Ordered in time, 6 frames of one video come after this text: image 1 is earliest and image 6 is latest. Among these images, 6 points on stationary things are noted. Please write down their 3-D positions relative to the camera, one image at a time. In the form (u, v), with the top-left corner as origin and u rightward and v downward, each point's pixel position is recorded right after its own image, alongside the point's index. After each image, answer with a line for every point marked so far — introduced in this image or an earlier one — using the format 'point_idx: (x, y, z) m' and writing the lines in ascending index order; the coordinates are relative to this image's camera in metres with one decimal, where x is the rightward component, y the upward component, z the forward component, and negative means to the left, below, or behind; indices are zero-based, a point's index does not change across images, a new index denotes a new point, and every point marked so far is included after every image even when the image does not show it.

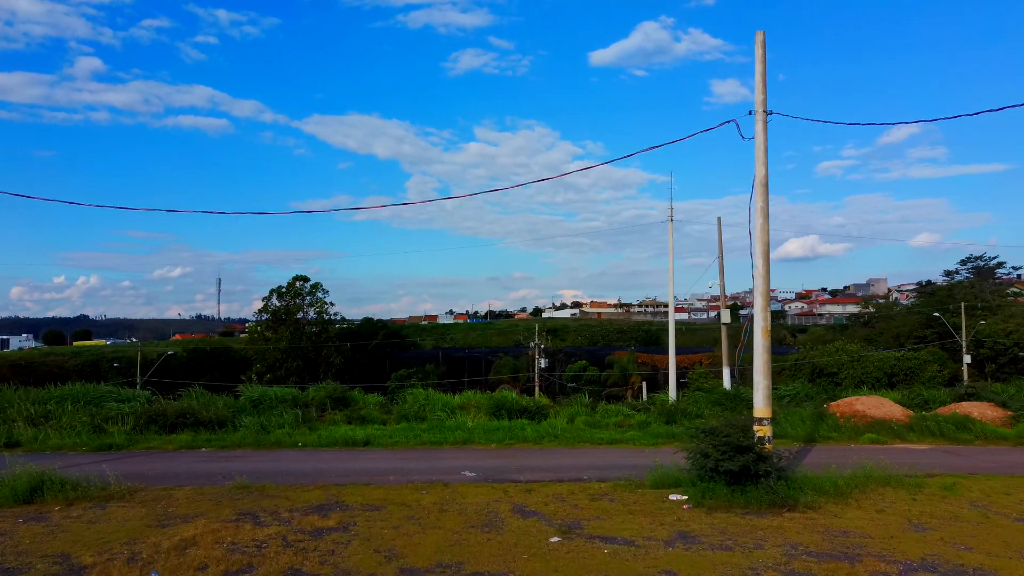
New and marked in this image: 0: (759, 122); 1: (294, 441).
0: (+2.7, +1.8, +7.6) m
1: (-3.4, -2.4, +10.9) m
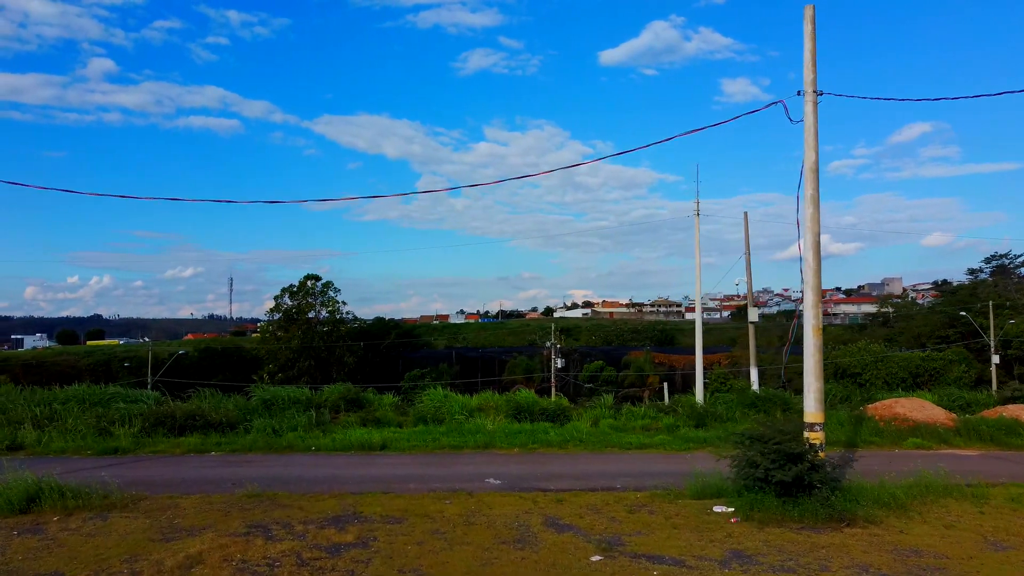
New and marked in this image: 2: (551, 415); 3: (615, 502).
0: (+3.0, +1.9, +7.0) m
1: (-3.1, -2.3, +10.4) m
2: (+0.7, -2.3, +12.9) m
3: (+1.0, -2.1, +6.9) m
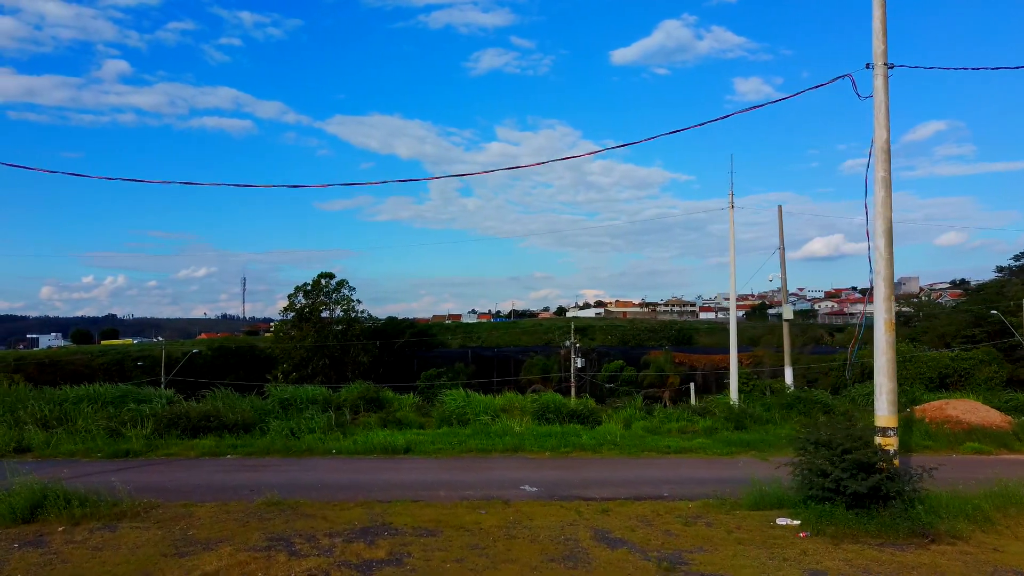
0: (+3.4, +1.9, +6.4) m
1: (-2.6, -2.2, +9.9) m
2: (+1.2, -2.3, +12.3) m
3: (+1.4, -2.0, +6.3) m
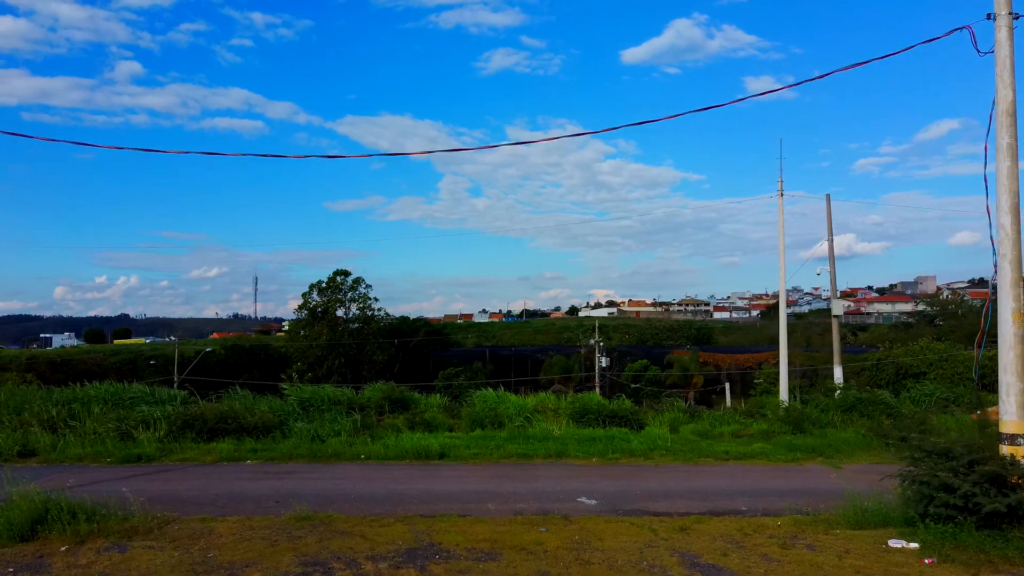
0: (+3.9, +2.1, +5.5) m
1: (-2.1, -2.1, +9.1) m
2: (+1.8, -2.1, +11.5) m
3: (+1.9, -1.9, +5.5) m
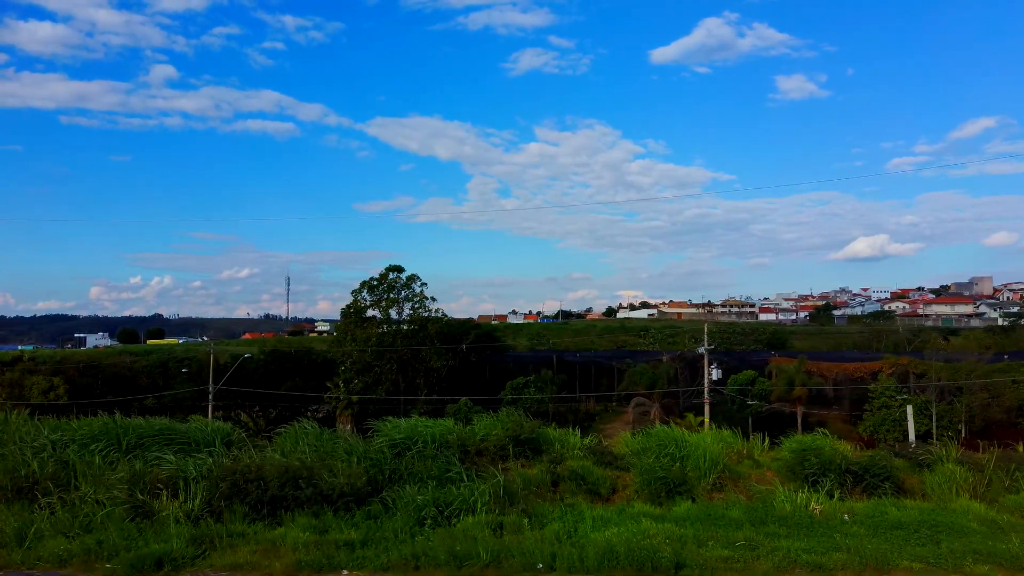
0: (+5.9, +2.2, +1.5) m
1: (+0.1, -2.0, +5.3) m
2: (+4.0, -2.1, +7.6) m
3: (+3.9, -1.8, +1.6) m
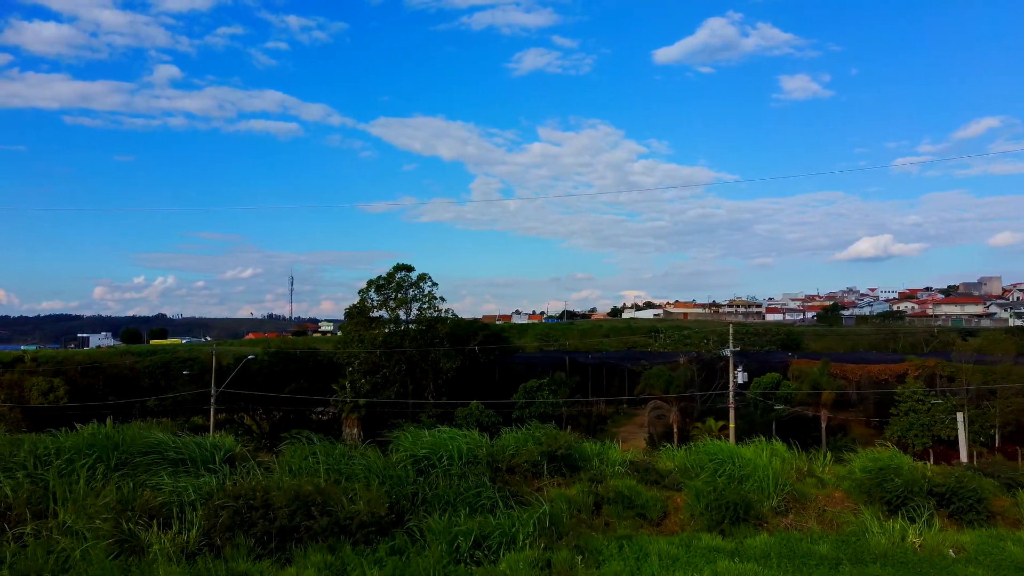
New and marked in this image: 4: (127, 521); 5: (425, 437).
0: (+6.2, +2.2, +0.6) m
1: (+0.4, -2.0, +4.4) m
2: (+4.4, -2.0, +6.6) m
3: (+4.3, -1.8, +0.6) m
4: (-3.0, -1.8, +5.4) m
5: (-1.0, -1.7, +7.7) m
